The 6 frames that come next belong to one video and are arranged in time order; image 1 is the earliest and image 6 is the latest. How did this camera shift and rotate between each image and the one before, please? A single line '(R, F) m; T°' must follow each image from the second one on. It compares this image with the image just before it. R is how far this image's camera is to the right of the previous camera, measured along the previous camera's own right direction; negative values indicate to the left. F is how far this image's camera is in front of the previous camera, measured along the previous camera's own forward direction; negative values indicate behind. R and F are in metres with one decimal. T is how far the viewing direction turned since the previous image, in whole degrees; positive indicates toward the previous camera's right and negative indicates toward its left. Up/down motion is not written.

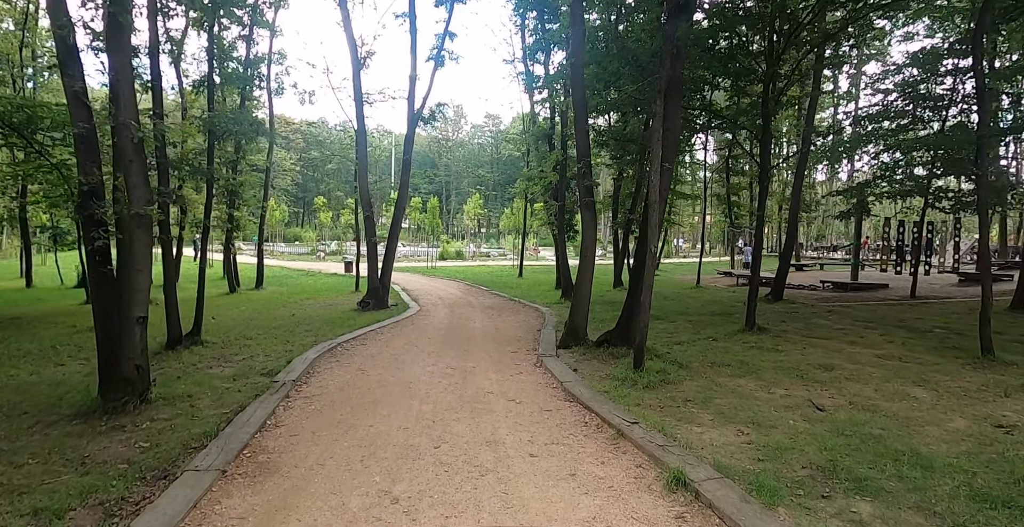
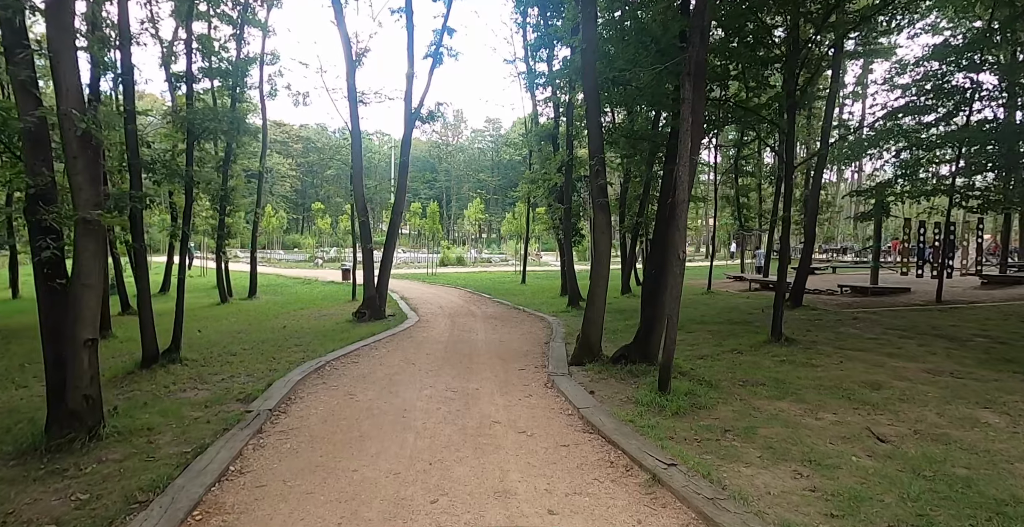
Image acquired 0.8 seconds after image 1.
(-0.1, +0.7) m; 0°
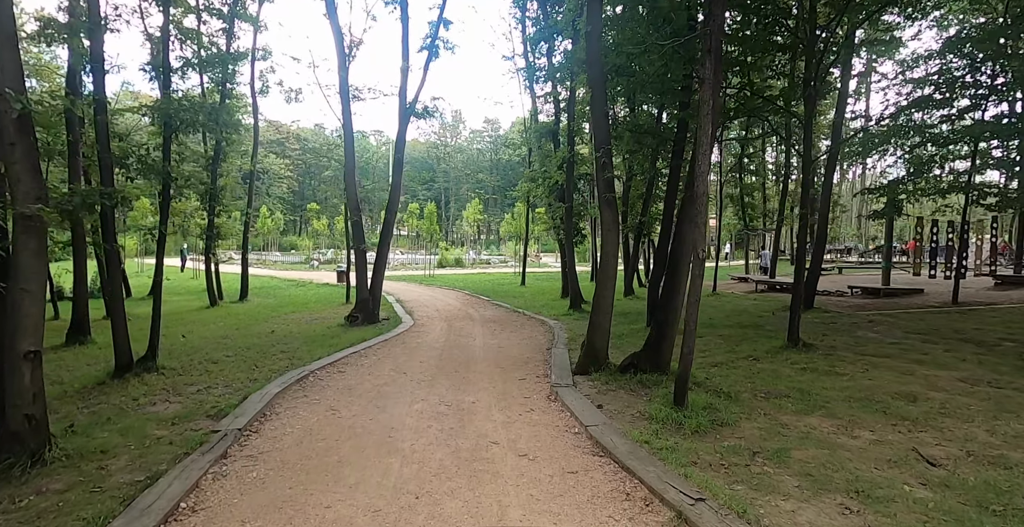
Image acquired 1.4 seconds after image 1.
(0.0, +0.5) m; 0°
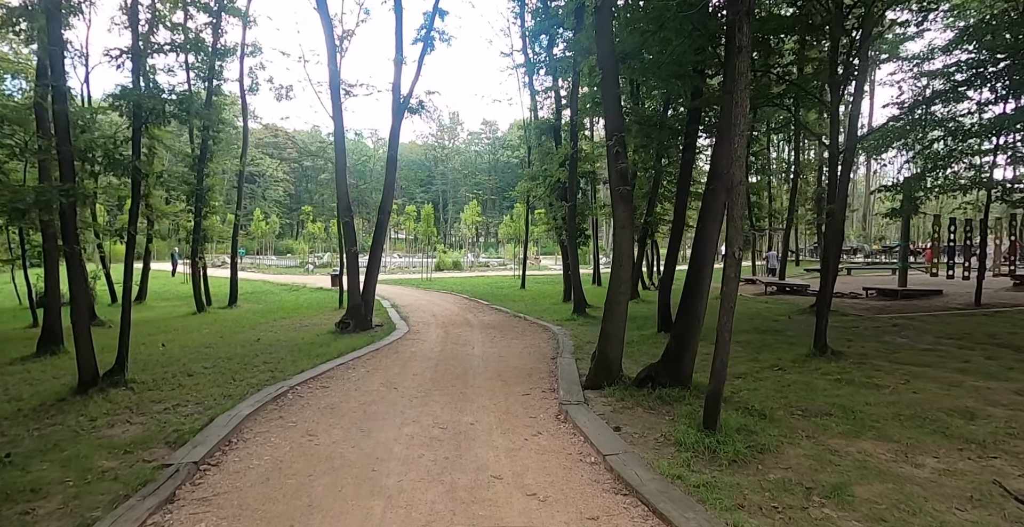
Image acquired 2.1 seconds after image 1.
(0.0, +0.7) m; 0°
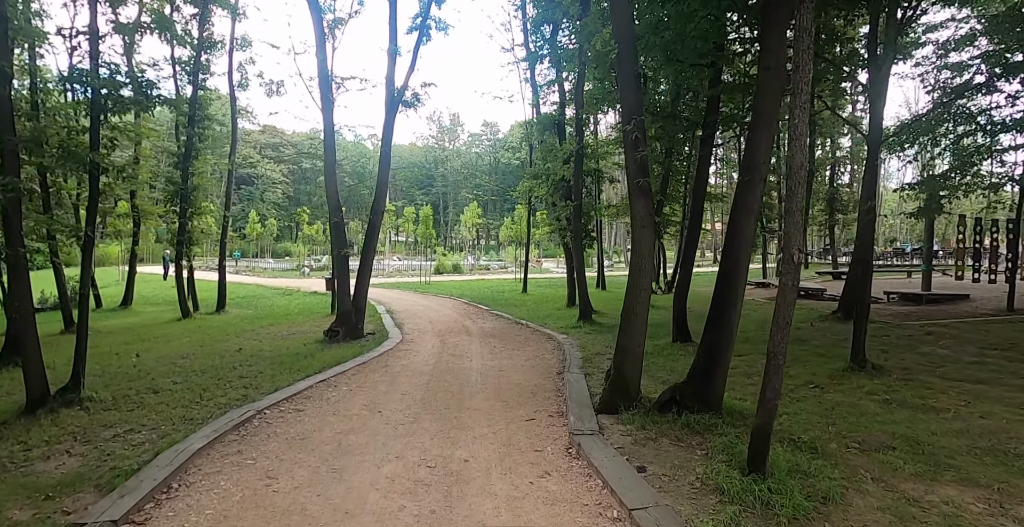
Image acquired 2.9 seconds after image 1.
(0.0, +0.8) m; 0°
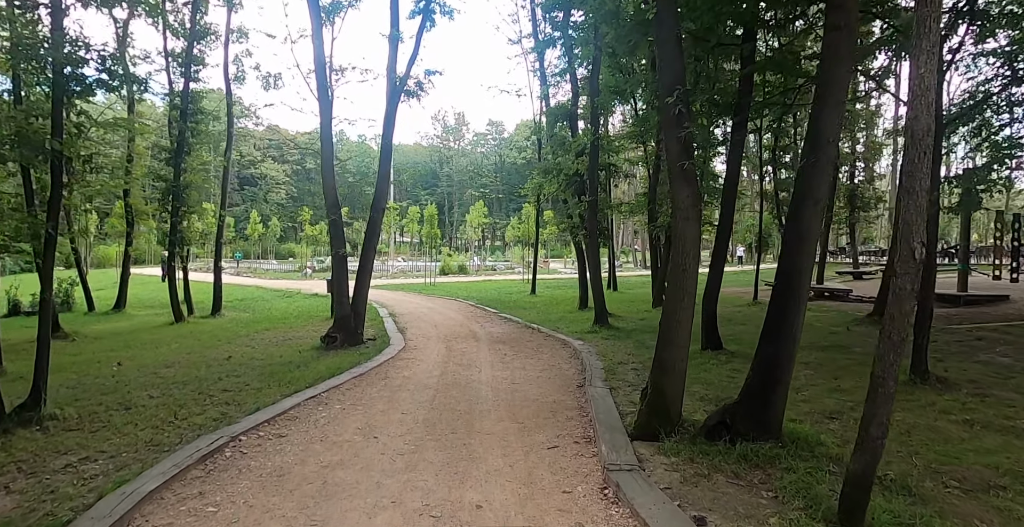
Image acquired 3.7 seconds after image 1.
(-0.1, +0.8) m; -1°
